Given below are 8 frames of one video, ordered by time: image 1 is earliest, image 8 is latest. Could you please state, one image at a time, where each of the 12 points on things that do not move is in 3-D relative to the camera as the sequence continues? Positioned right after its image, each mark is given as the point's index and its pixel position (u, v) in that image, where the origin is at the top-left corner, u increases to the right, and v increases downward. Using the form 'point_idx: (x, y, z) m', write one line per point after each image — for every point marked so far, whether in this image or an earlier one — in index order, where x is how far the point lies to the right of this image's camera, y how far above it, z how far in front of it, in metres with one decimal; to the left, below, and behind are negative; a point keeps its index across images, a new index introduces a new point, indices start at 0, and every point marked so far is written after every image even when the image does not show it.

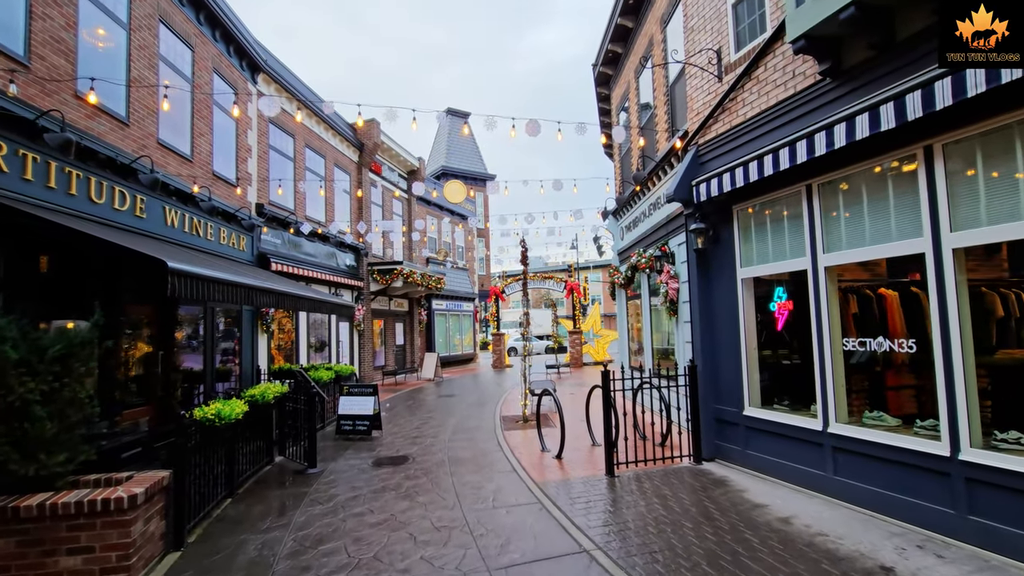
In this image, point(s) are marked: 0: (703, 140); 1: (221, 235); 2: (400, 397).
0: (+2.4, +1.9, +6.5) m
1: (-5.7, +1.0, +10.2) m
2: (-3.2, -3.1, +14.8) m
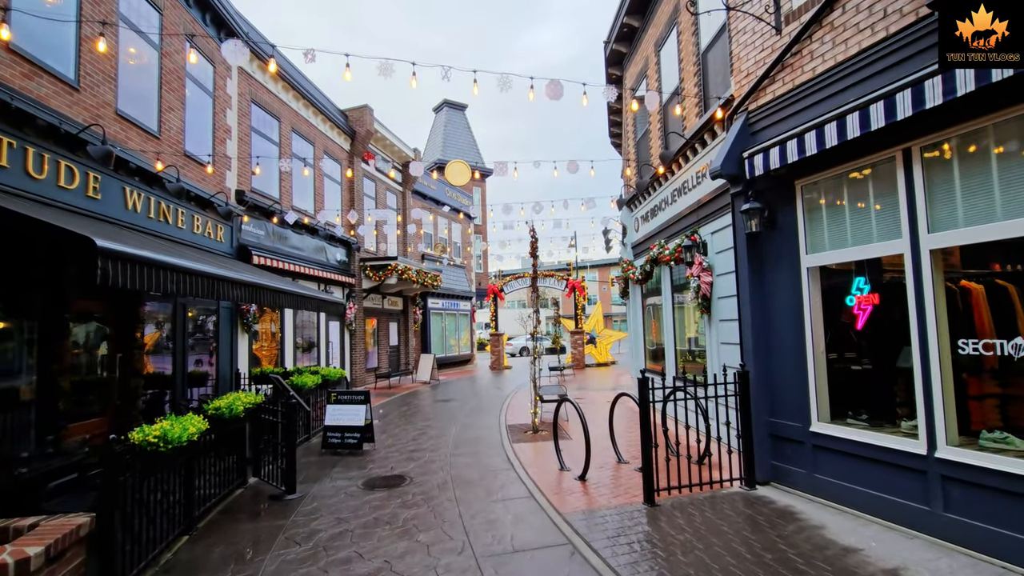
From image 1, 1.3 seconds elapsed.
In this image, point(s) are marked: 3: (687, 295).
0: (+2.6, +2.0, +5.5) m
1: (-5.6, +1.1, +9.1) m
2: (-3.1, -3.0, +13.8) m
3: (+2.9, -0.1, +8.5) m
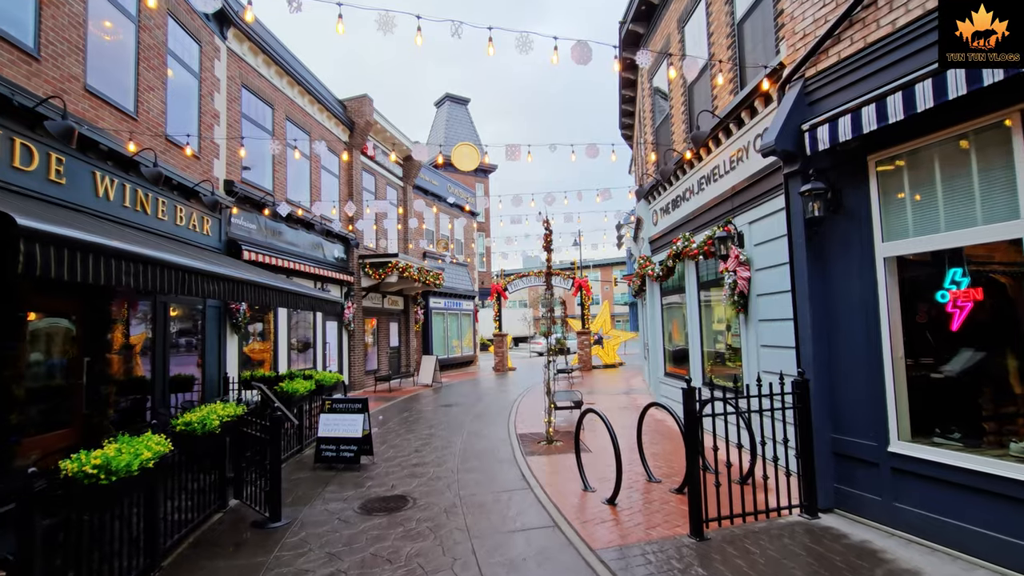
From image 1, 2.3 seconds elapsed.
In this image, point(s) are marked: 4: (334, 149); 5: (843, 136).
0: (+2.8, +2.0, +4.8) m
1: (-5.4, +1.2, +8.3) m
2: (-3.0, -3.0, +13.0) m
3: (+3.1, -0.1, +7.7) m
4: (-5.1, +3.9, +14.6) m
5: (+2.7, +1.2, +4.2) m
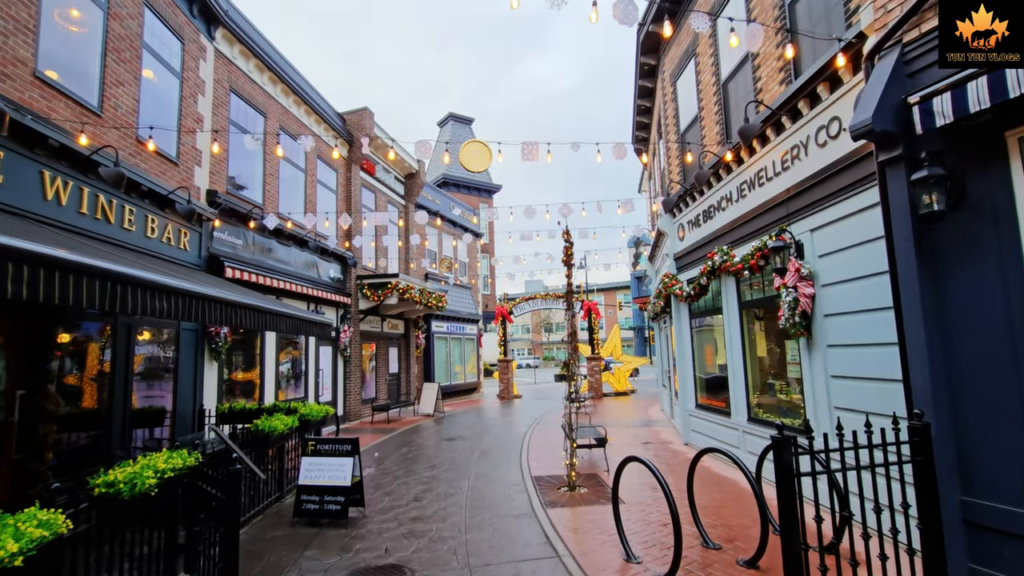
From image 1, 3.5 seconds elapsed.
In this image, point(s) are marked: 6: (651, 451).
0: (+3.0, +1.9, +3.8) m
1: (-5.2, +0.9, +7.4) m
2: (-2.7, -3.5, +11.8) m
3: (+3.3, -0.3, +6.7) m
4: (-4.8, +3.3, +13.7) m
5: (+2.9, +1.2, +3.2) m
6: (+2.5, -2.9, +9.3) m
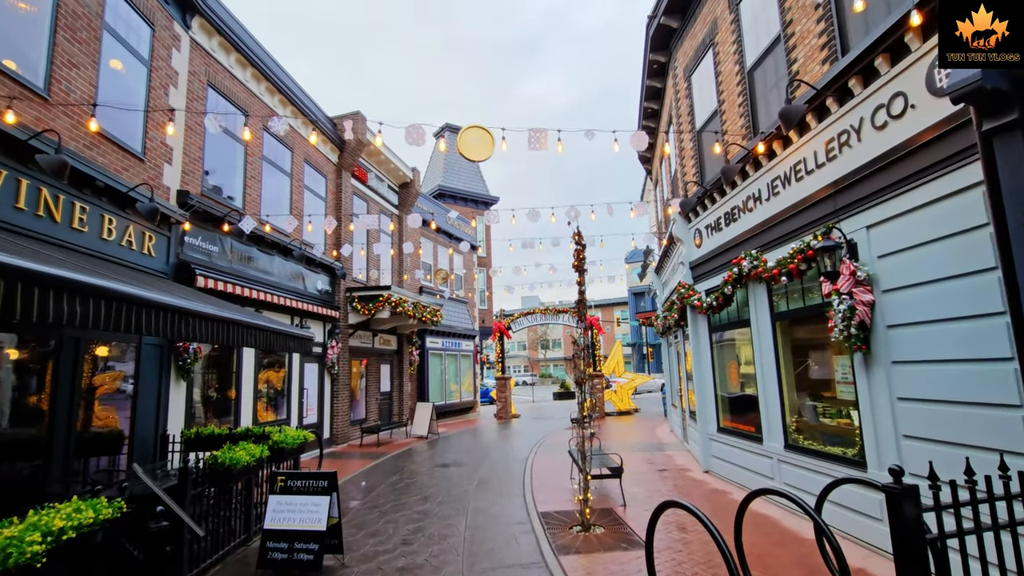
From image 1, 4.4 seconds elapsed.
0: (+3.1, +1.9, +3.1) m
1: (-5.2, +0.8, +6.5) m
2: (-2.7, -3.7, +10.8) m
3: (+3.4, -0.4, +5.9) m
4: (-4.8, +3.0, +12.9) m
5: (+3.0, +1.2, +2.4) m
6: (+2.6, -3.1, +8.4) m
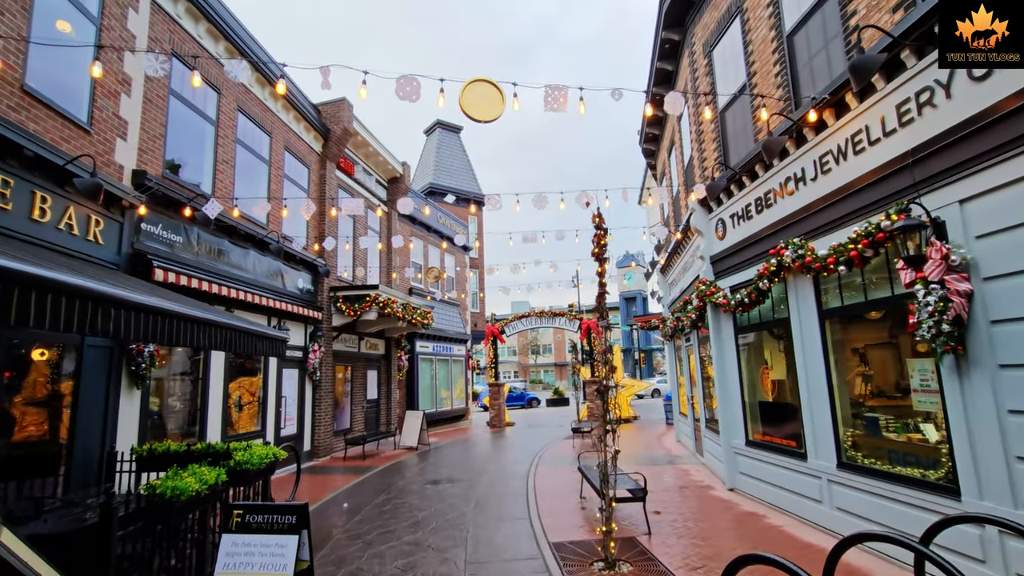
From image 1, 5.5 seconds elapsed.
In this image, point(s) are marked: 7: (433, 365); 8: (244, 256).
0: (+3.2, +2.0, +2.2) m
1: (-5.1, +0.9, +5.5) m
2: (-2.7, -3.7, +9.8) m
3: (+3.5, -0.3, +5.0) m
4: (-4.9, +3.1, +11.9) m
5: (+3.2, +1.3, +1.6) m
6: (+2.6, -3.1, +7.4) m
7: (-2.9, -2.8, +19.0) m
8: (-5.0, +0.6, +9.6) m
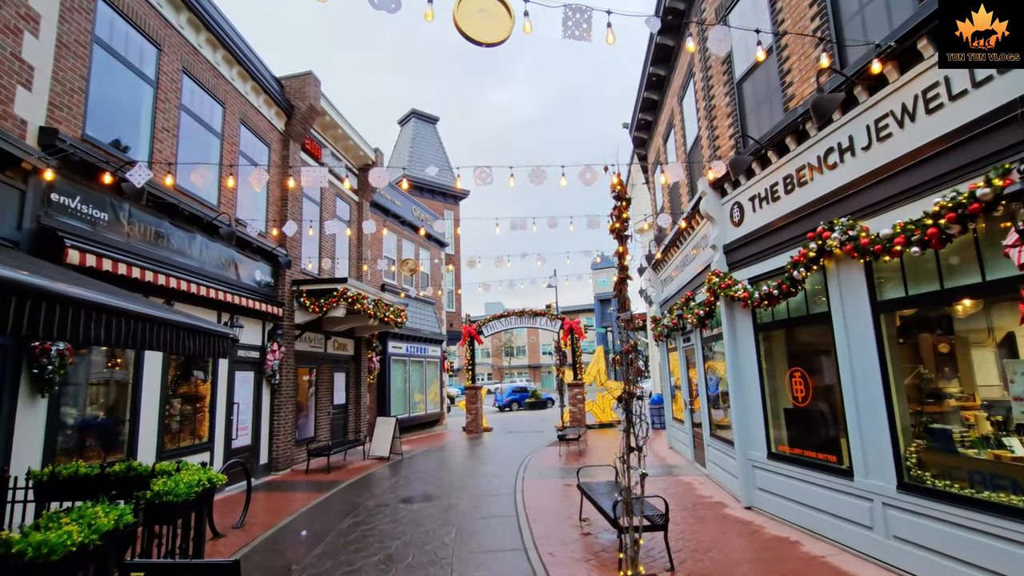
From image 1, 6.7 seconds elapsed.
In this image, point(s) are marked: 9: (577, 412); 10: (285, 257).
0: (+3.4, +2.1, +1.3) m
1: (-5.1, +1.1, +4.2) m
2: (-3.0, -3.6, +8.6) m
3: (+3.5, -0.2, +4.1) m
4: (-5.2, +3.2, +10.6) m
5: (+3.4, +1.4, +0.7) m
6: (+2.5, -2.9, +6.5) m
7: (-3.6, -2.7, +17.7) m
8: (-5.2, +0.8, +8.3) m
9: (+2.3, -4.2, +17.3) m
10: (-4.8, +0.7, +10.9) m
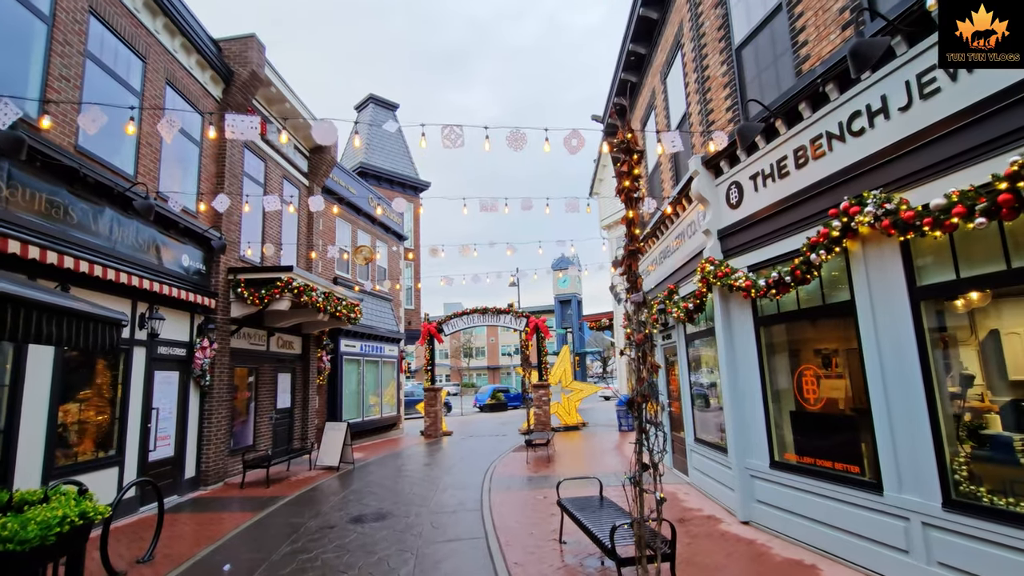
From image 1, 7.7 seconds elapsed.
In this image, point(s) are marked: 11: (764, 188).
0: (+3.5, +2.3, +0.7) m
1: (-5.1, +1.3, +2.8) m
2: (-3.5, -3.3, +7.4) m
3: (+3.4, -0.1, +3.5) m
4: (-5.8, +3.4, +9.2) m
5: (+3.5, +1.6, 0.0) m
6: (+2.1, -2.8, +5.7) m
7: (-4.8, -2.5, +16.4) m
8: (-5.6, +1.0, +6.9) m
9: (+1.1, -4.1, +16.5) m
10: (-5.4, +0.9, +9.6) m
11: (+2.8, +1.1, +5.8) m
